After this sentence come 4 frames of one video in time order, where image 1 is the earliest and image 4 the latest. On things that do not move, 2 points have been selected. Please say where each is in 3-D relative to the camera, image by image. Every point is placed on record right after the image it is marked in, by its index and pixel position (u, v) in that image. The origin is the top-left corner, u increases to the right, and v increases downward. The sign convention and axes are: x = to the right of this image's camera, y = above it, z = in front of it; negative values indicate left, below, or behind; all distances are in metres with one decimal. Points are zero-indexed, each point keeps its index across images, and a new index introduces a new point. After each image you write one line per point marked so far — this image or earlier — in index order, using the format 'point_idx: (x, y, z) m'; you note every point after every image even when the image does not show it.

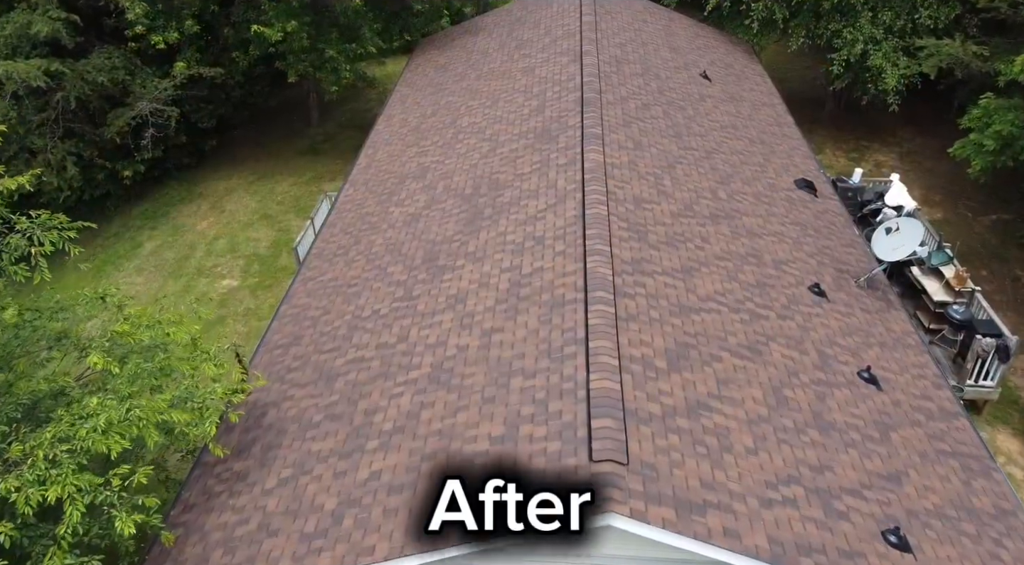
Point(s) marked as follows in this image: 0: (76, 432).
0: (-4.7, -1.7, +8.2) m
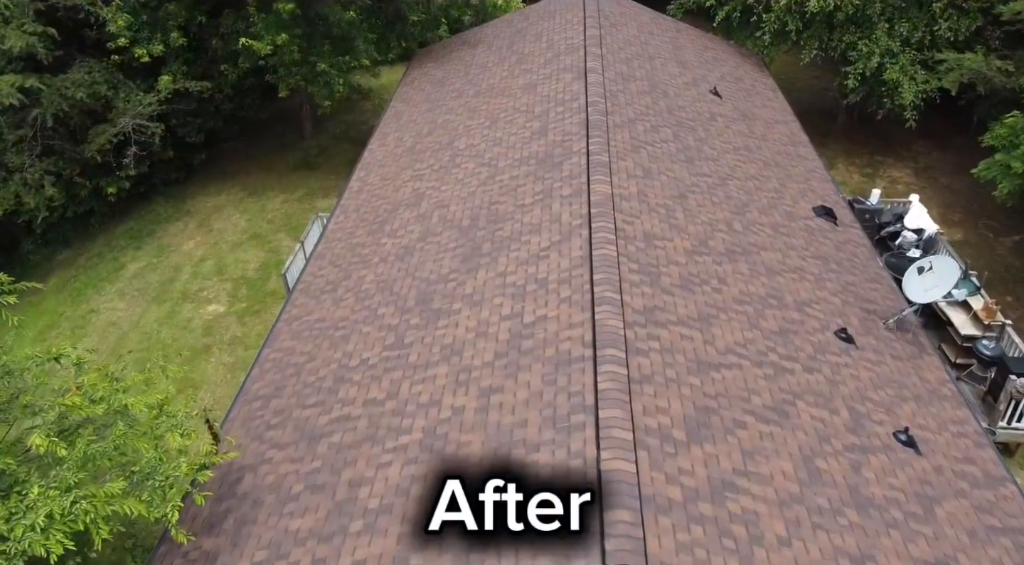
0: (-4.7, -2.3, +7.3) m
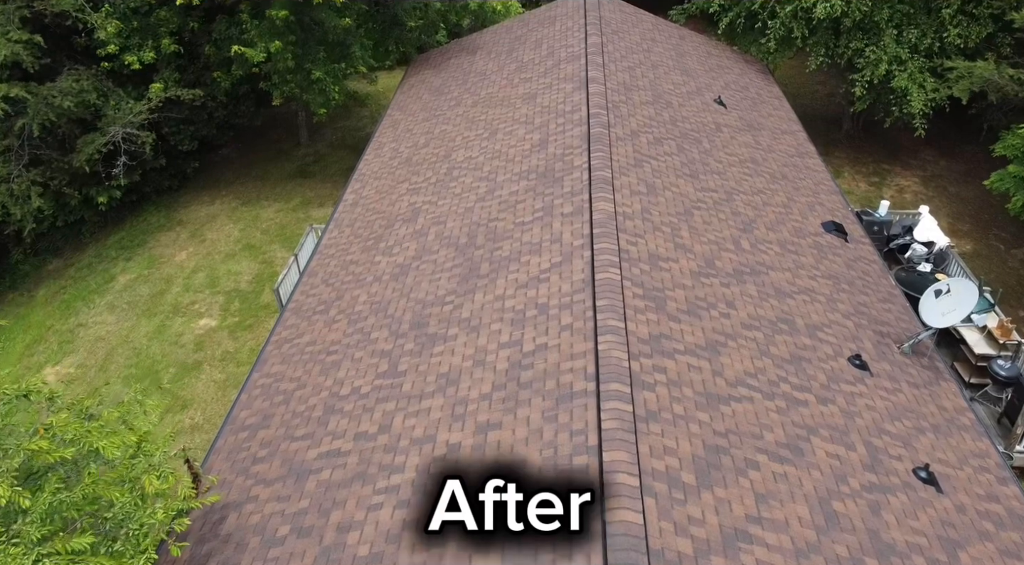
0: (-4.7, -2.7, +6.8) m
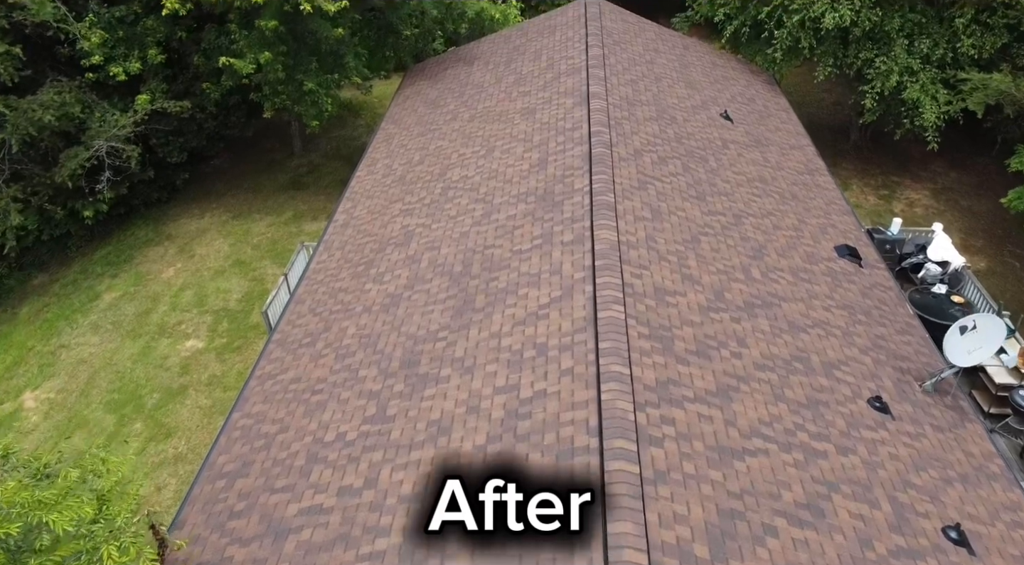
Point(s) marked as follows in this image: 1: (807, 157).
0: (-4.8, -3.1, +6.1) m
1: (+6.8, +2.9, +17.6) m
